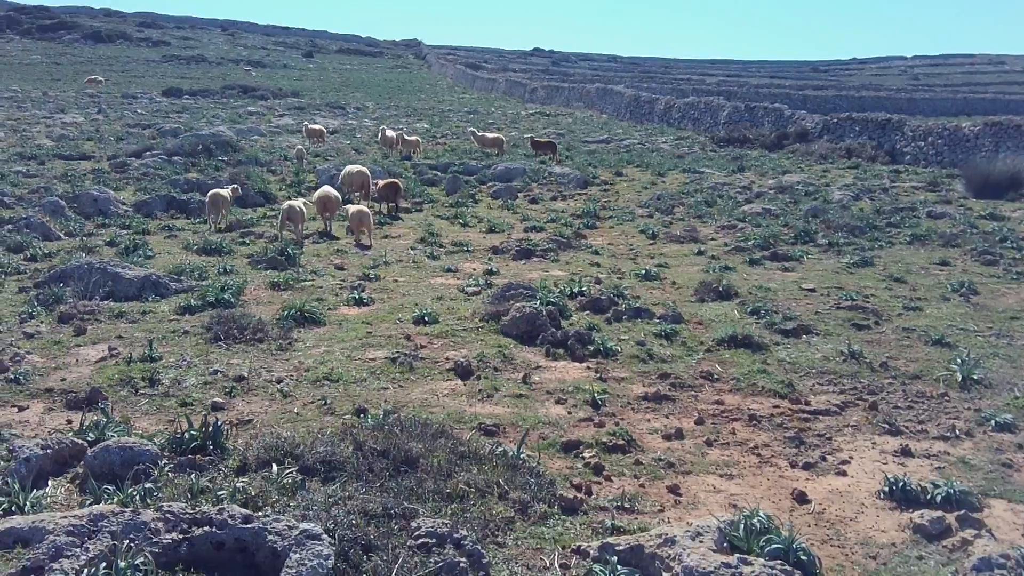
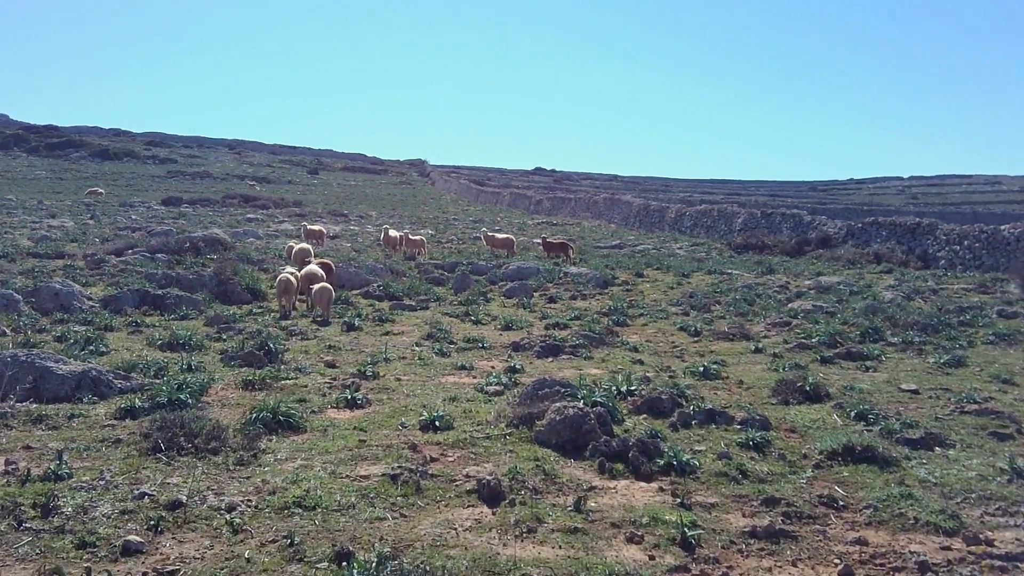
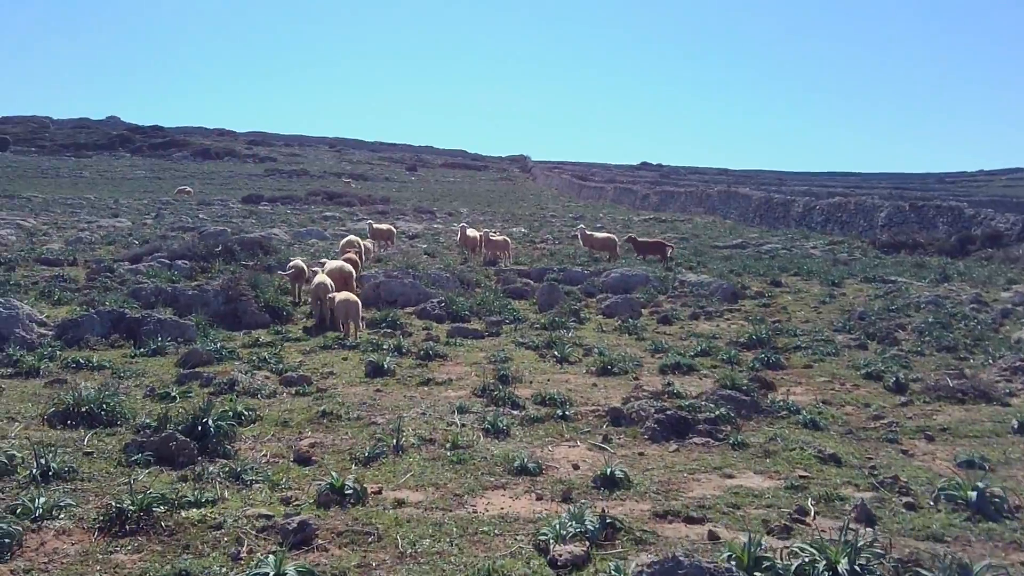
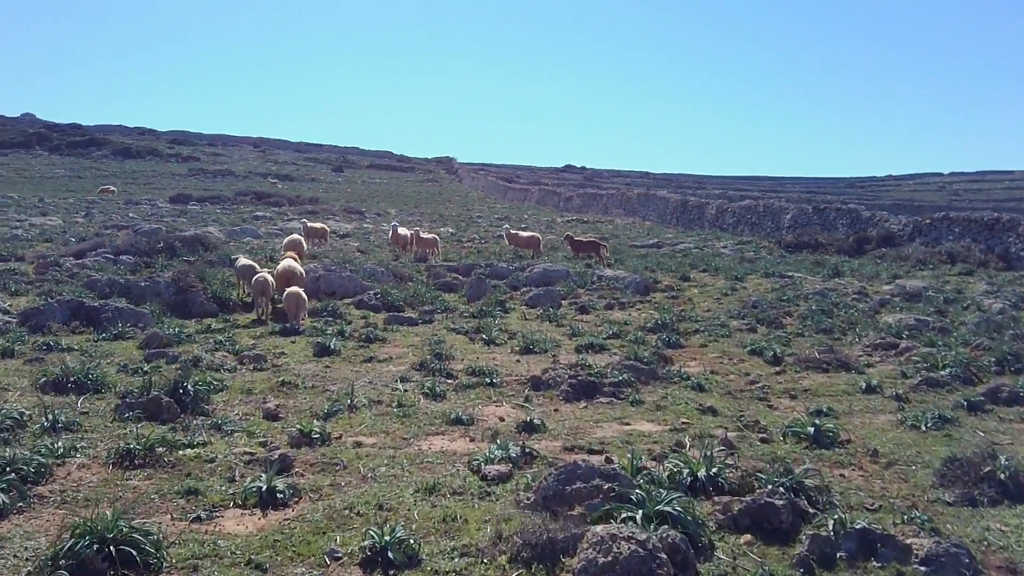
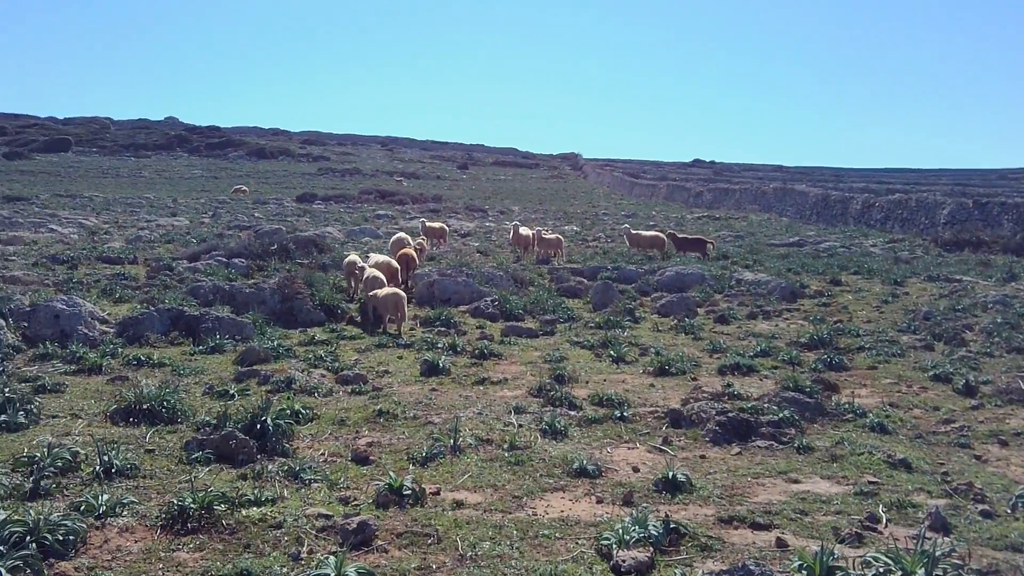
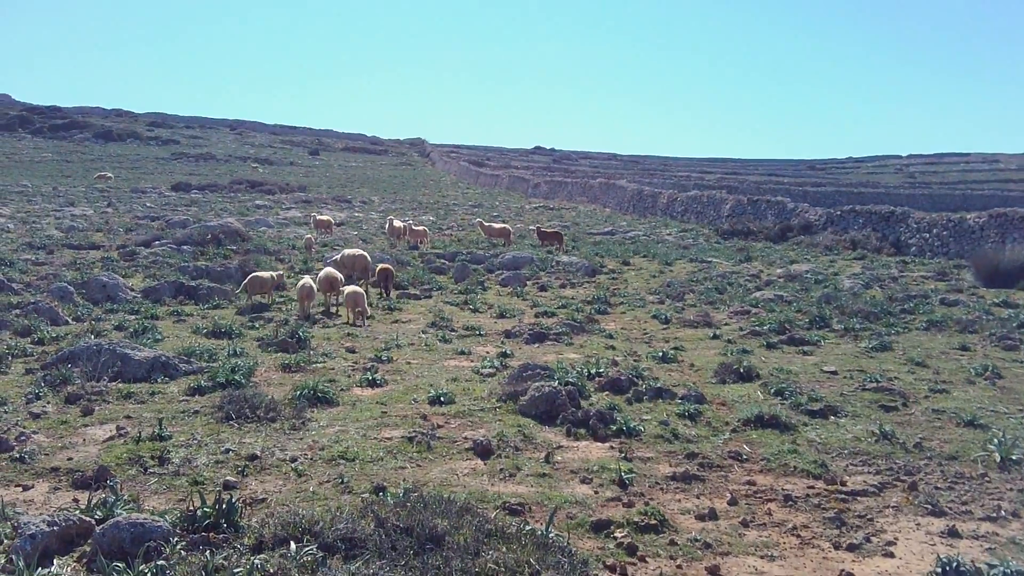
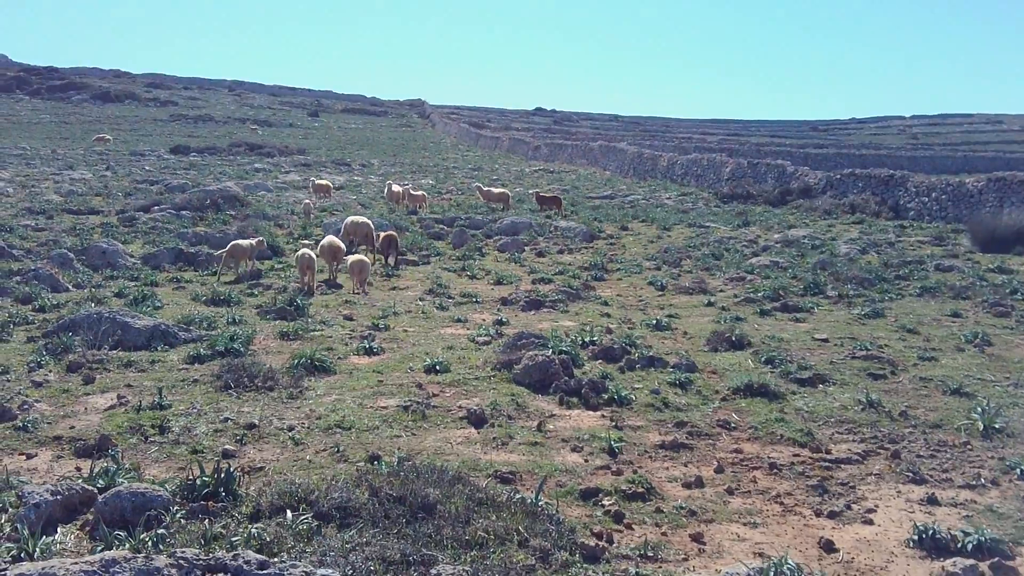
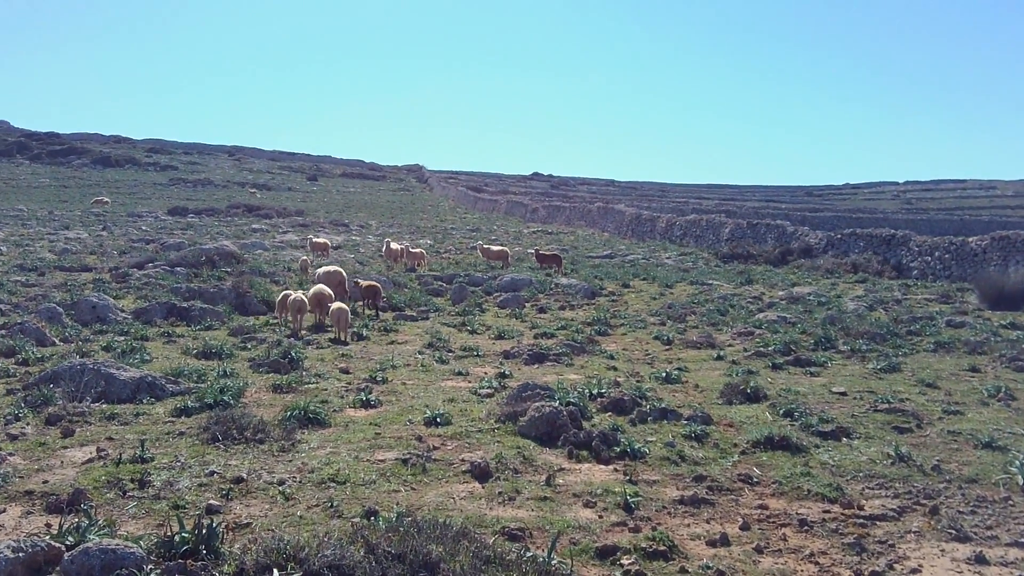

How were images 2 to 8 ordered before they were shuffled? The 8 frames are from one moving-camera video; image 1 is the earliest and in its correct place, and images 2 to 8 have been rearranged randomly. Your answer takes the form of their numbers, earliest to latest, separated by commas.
7, 6, 8, 2, 4, 3, 5
